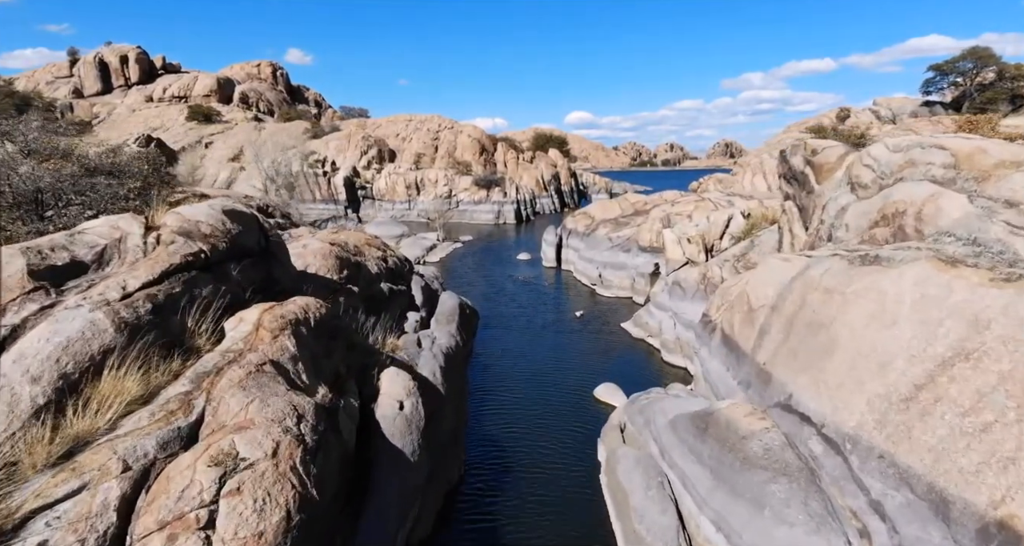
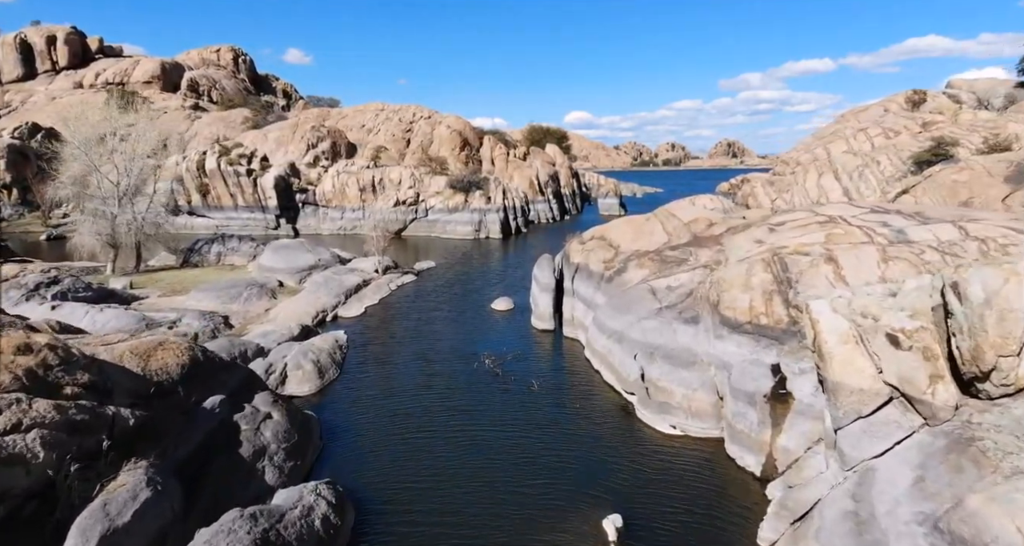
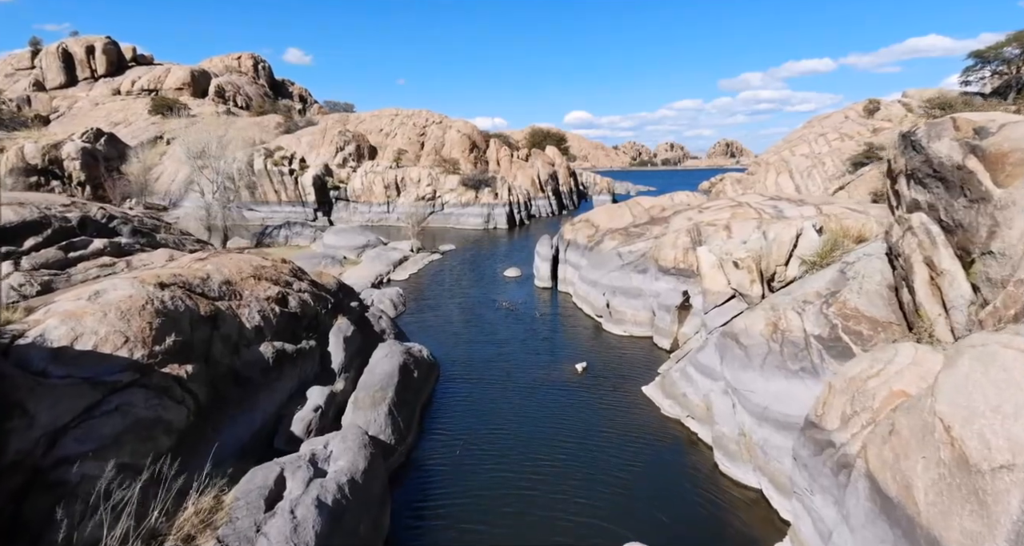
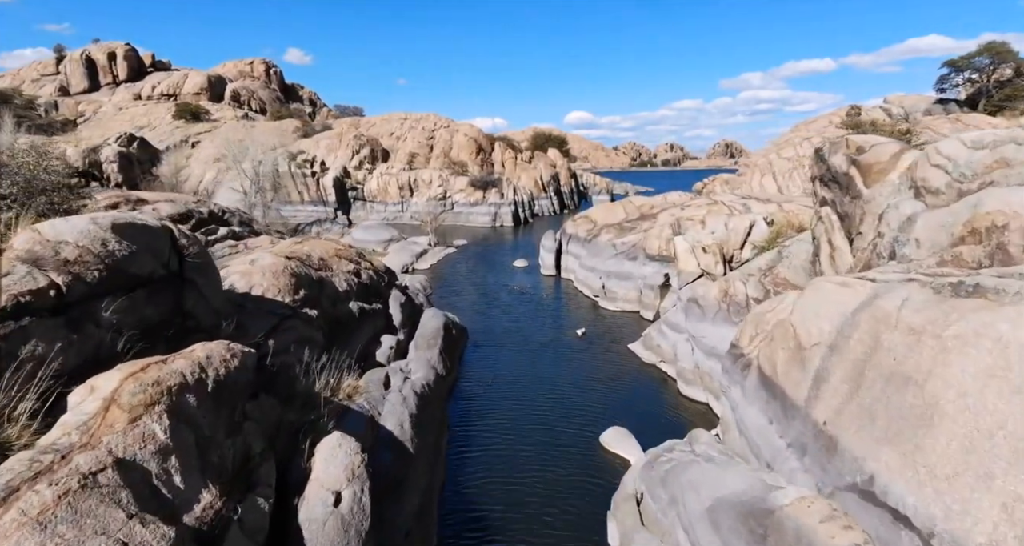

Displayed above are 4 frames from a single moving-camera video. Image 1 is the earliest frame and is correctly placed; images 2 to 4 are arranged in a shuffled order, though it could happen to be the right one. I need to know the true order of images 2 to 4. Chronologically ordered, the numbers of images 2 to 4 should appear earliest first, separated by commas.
4, 3, 2
